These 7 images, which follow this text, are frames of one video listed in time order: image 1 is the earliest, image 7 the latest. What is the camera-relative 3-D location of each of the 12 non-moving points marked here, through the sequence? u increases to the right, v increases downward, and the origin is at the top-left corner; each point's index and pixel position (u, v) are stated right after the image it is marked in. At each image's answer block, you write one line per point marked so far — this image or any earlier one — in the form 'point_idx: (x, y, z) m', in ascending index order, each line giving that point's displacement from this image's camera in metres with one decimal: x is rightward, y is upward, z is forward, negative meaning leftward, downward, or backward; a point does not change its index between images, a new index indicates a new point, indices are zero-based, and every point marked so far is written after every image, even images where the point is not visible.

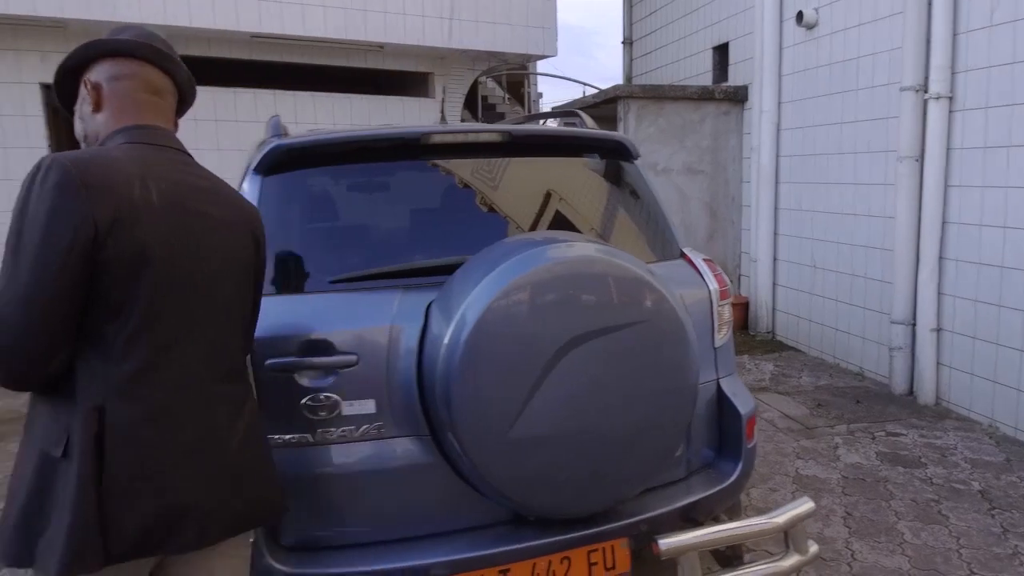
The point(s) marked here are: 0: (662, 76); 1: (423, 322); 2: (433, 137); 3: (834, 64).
0: (+1.8, +2.5, +8.7) m
1: (-0.2, -0.1, +2.2) m
2: (-0.2, +0.5, +2.4) m
3: (+2.4, +1.7, +5.6) m
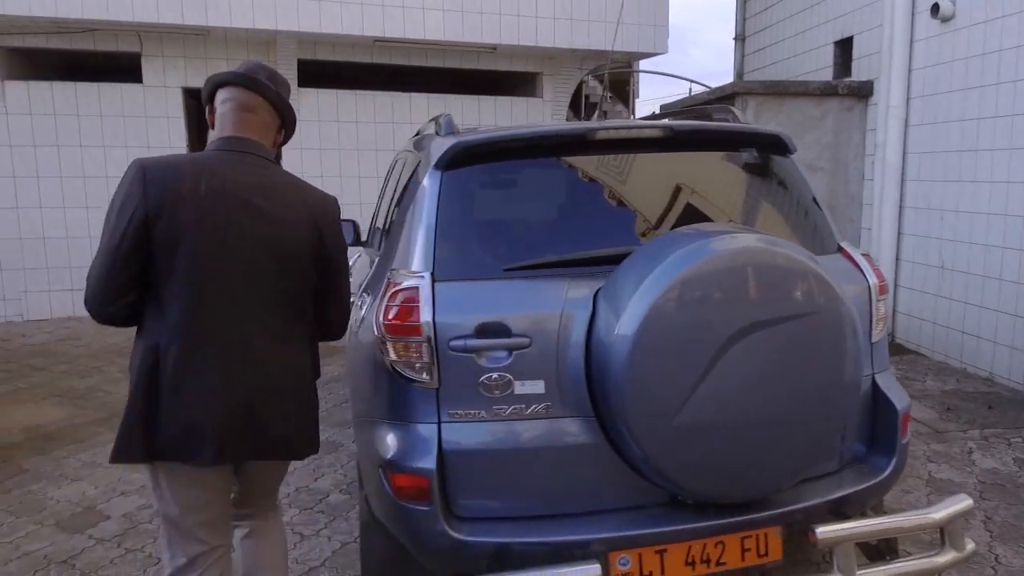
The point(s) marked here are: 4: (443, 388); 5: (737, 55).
0: (+3.1, +2.5, +8.5) m
1: (+0.3, -0.1, +2.3) m
2: (+0.3, +0.5, +2.5) m
3: (+3.3, +1.6, +5.4) m
4: (-0.2, -0.3, +2.3) m
5: (+2.9, +2.9, +9.5) m
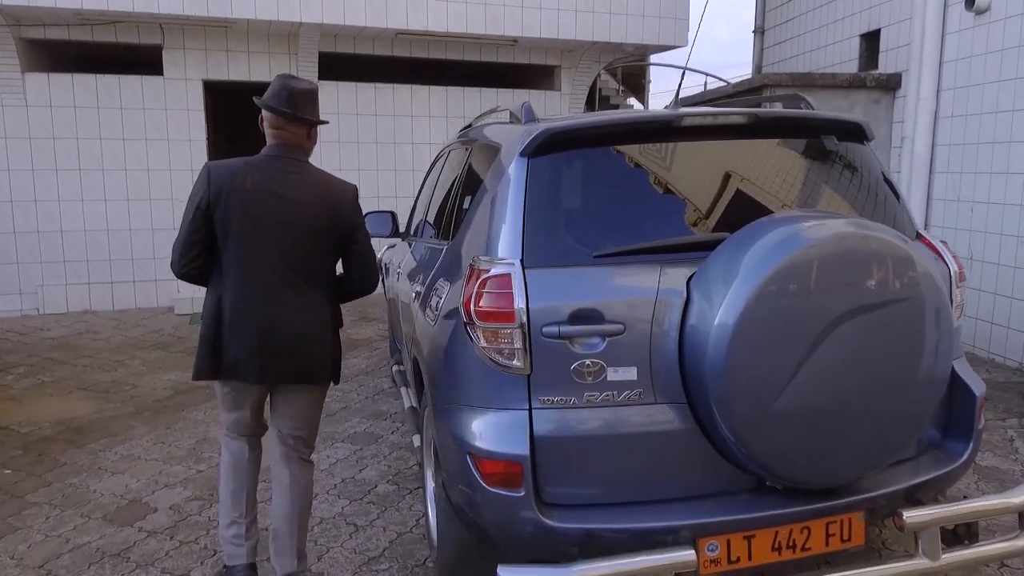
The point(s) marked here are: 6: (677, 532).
0: (+3.3, +2.5, +8.5) m
1: (+0.5, -0.1, +2.3) m
2: (+0.6, +0.6, +2.5) m
3: (+3.5, +1.7, +5.4) m
4: (+0.1, -0.3, +2.3) m
5: (+3.1, +3.0, +9.6) m
6: (+0.5, -0.7, +2.3) m
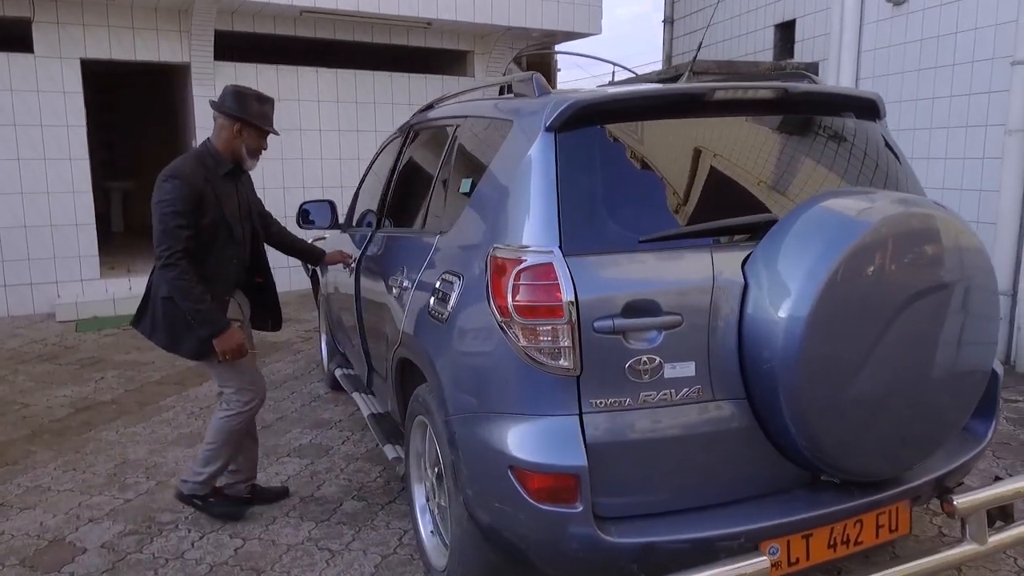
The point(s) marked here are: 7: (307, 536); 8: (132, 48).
0: (+2.3, +2.7, +8.7) m
1: (+0.7, 0.0, +2.1) m
2: (+0.6, +0.6, +2.3) m
3: (+3.1, +1.9, +5.7) m
4: (+0.2, -0.2, +2.0) m
5: (+2.0, +3.2, +9.7) m
6: (+0.6, -0.7, +2.1) m
7: (-0.9, -1.1, +3.3) m
8: (-3.9, +2.5, +7.8) m
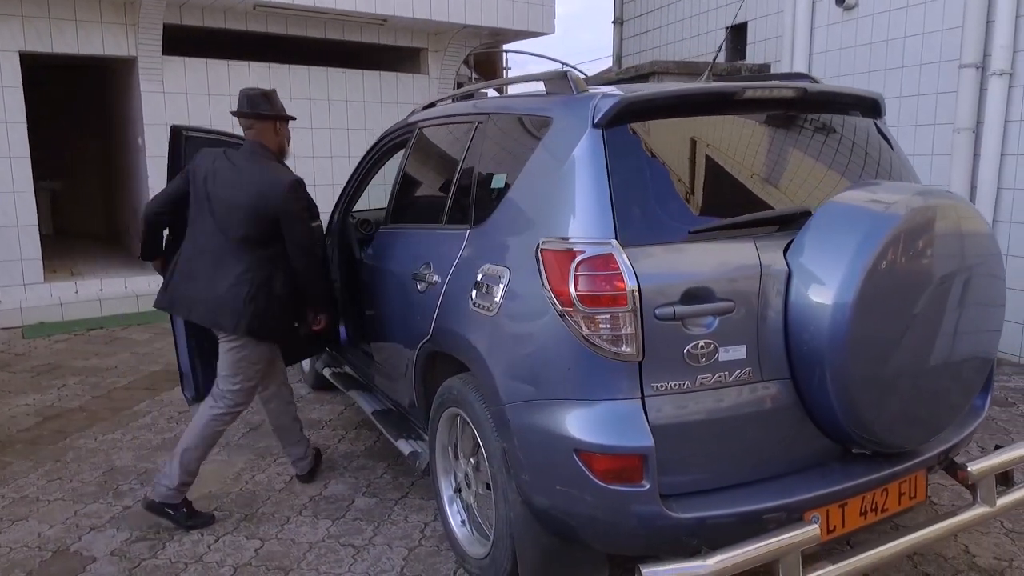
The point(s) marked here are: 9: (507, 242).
0: (+1.8, +2.8, +8.9) m
1: (+0.8, 0.0, +2.3) m
2: (+0.8, +0.6, +2.5) m
3: (+2.9, +1.9, +6.0) m
4: (+0.4, -0.2, +2.1) m
5: (+1.4, +3.3, +9.9) m
6: (+0.8, -0.7, +2.2) m
7: (-0.8, -1.1, +3.3) m
8: (-4.3, +2.4, +7.5) m
9: (0.0, +0.2, +2.6) m
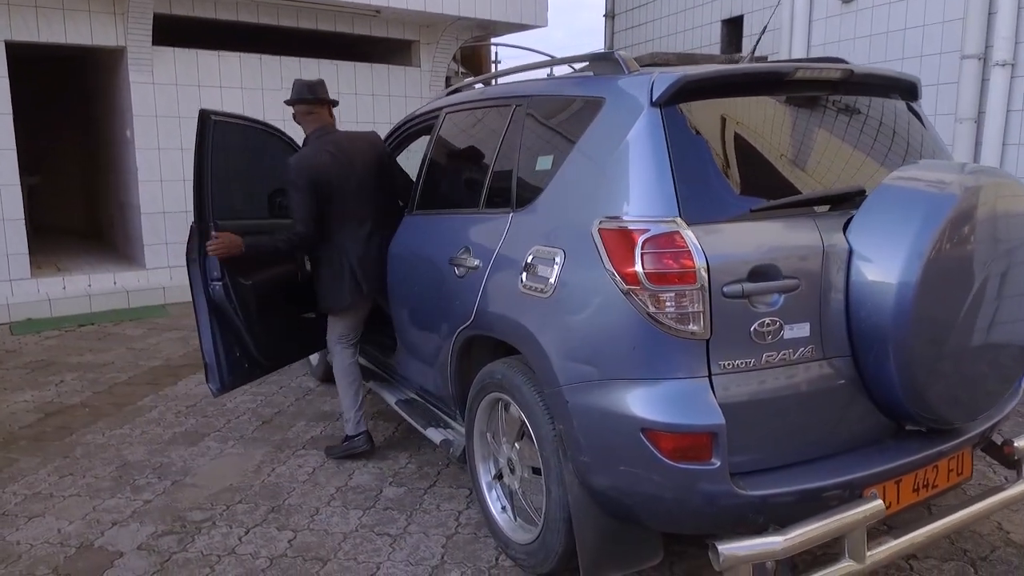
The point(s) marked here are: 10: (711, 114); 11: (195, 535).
0: (+1.7, +2.9, +9.0) m
1: (+1.0, +0.1, +2.3) m
2: (+0.9, +0.7, +2.5) m
3: (+2.9, +2.0, +6.1) m
4: (+0.6, -0.1, +2.1) m
5: (+1.3, +3.4, +9.9) m
6: (+1.0, -0.6, +2.2) m
7: (-0.7, -1.0, +3.2) m
8: (-4.3, +2.5, +7.3) m
9: (+0.2, +0.2, +2.5) m
10: (+0.6, +0.5, +2.4) m
11: (-1.3, -1.0, +3.2) m
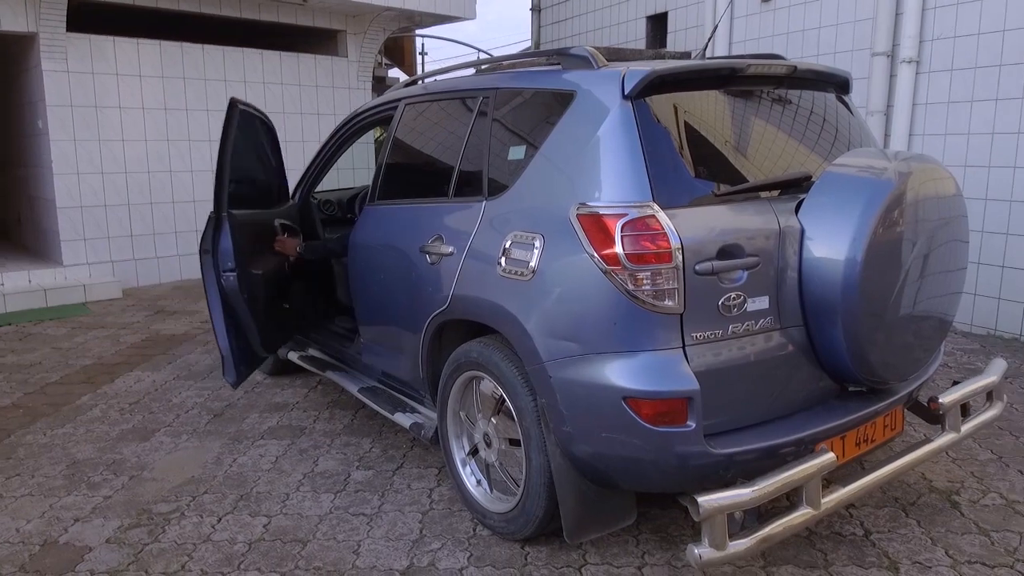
0: (+0.9, +3.0, +9.2) m
1: (+0.9, +0.2, +2.5) m
2: (+0.8, +0.8, +2.7) m
3: (+2.4, +2.2, +6.5) m
4: (+0.5, -0.1, +2.3) m
5: (+0.3, +3.5, +10.1) m
6: (+1.0, -0.5, +2.5) m
7: (-0.8, -0.9, +3.3) m
8: (-5.0, +2.5, +6.9) m
9: (+0.1, +0.3, +2.7) m
10: (+0.6, +0.6, +2.6) m
11: (-1.5, -1.0, +3.2) m
